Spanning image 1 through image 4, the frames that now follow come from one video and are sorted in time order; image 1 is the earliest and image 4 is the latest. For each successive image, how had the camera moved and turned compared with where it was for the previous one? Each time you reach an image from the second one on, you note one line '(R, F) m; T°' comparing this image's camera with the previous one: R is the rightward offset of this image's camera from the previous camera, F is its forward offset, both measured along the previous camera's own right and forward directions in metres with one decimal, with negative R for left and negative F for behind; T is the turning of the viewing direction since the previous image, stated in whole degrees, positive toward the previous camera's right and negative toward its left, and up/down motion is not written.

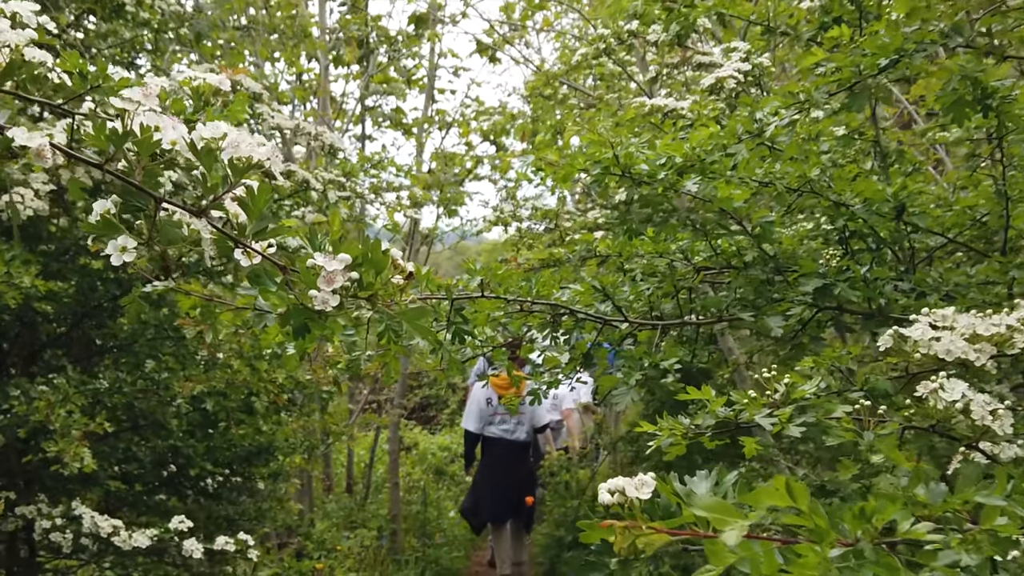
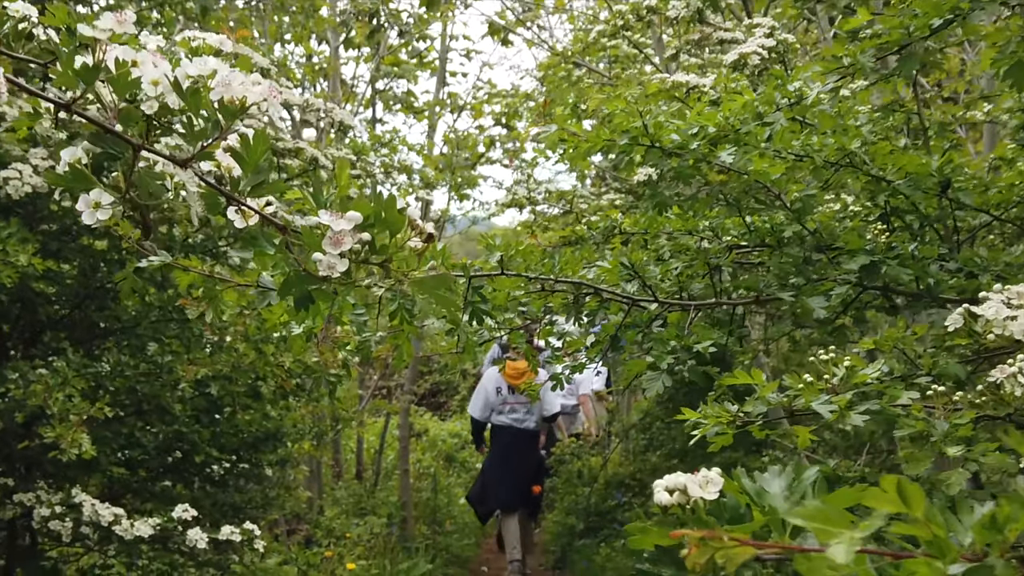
(0.0, +0.1) m; 0°
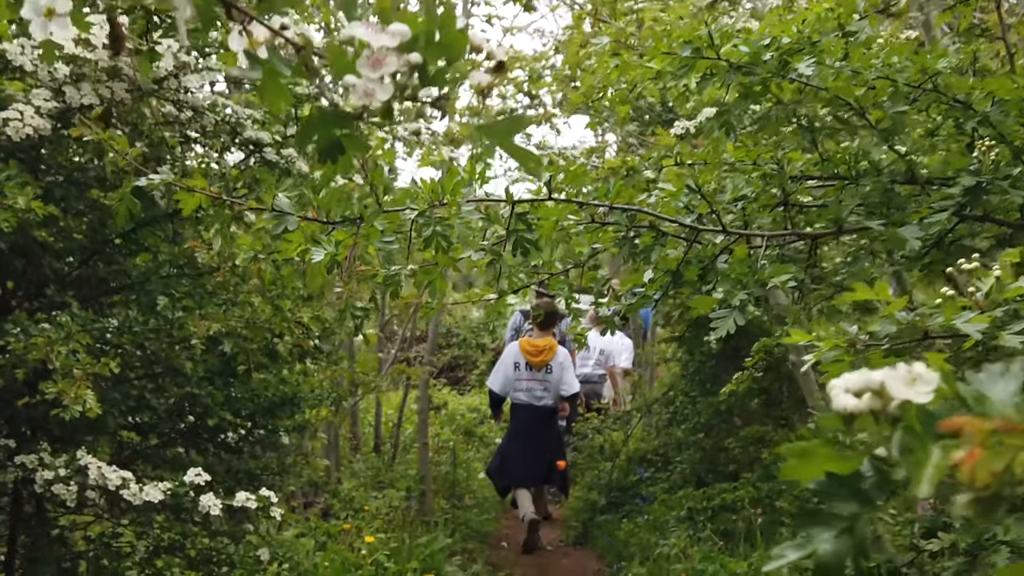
(0.0, +0.2) m; -1°
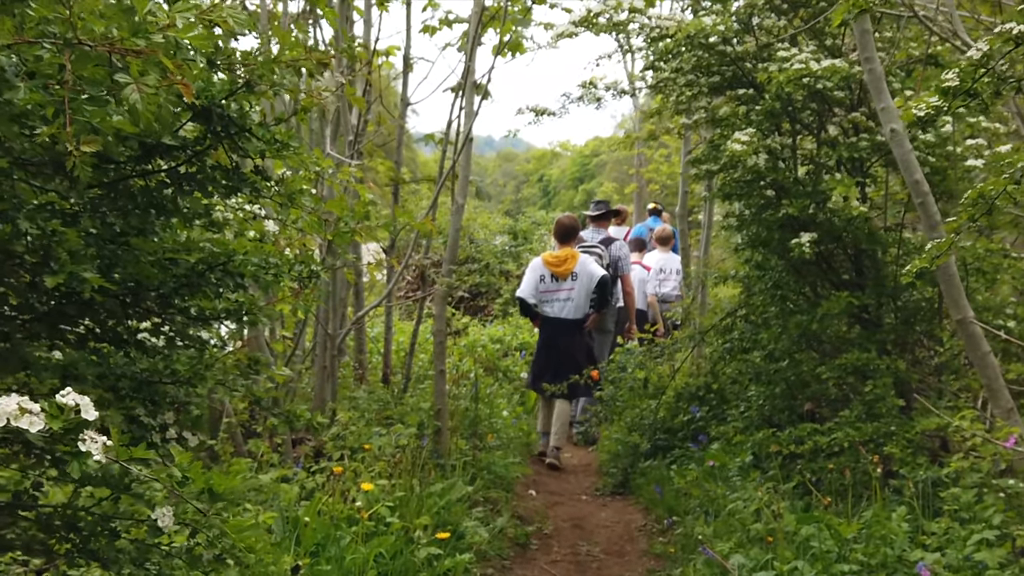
(-0.1, +1.5) m; -1°
